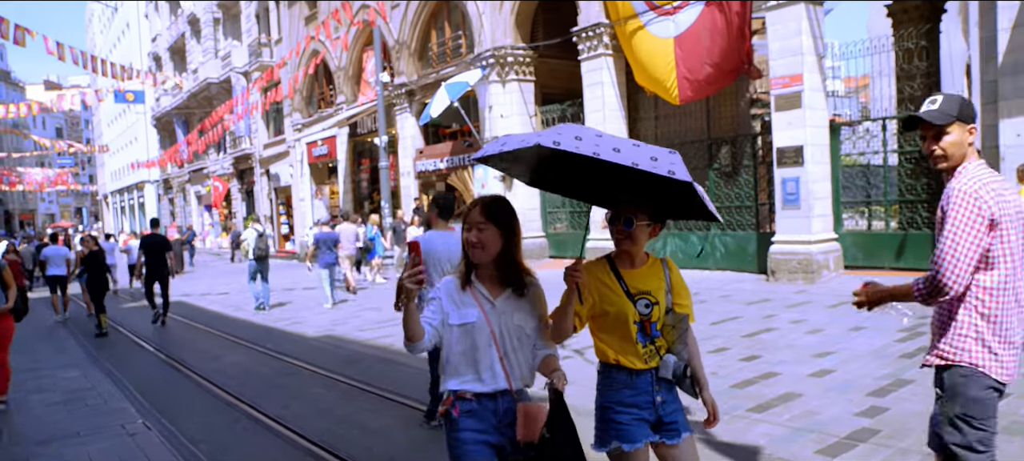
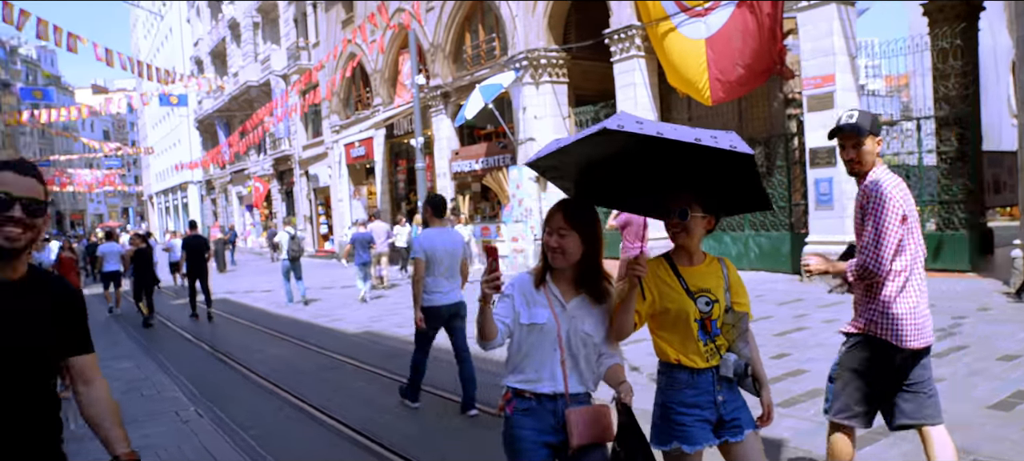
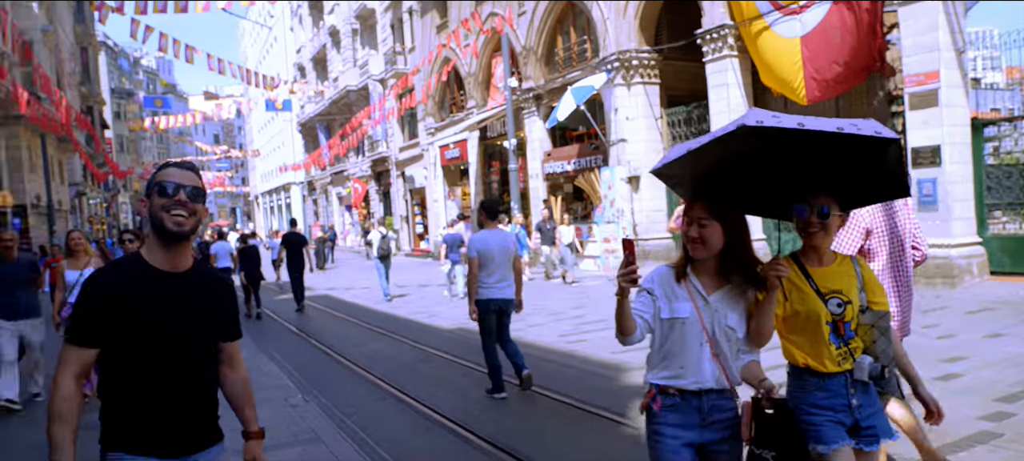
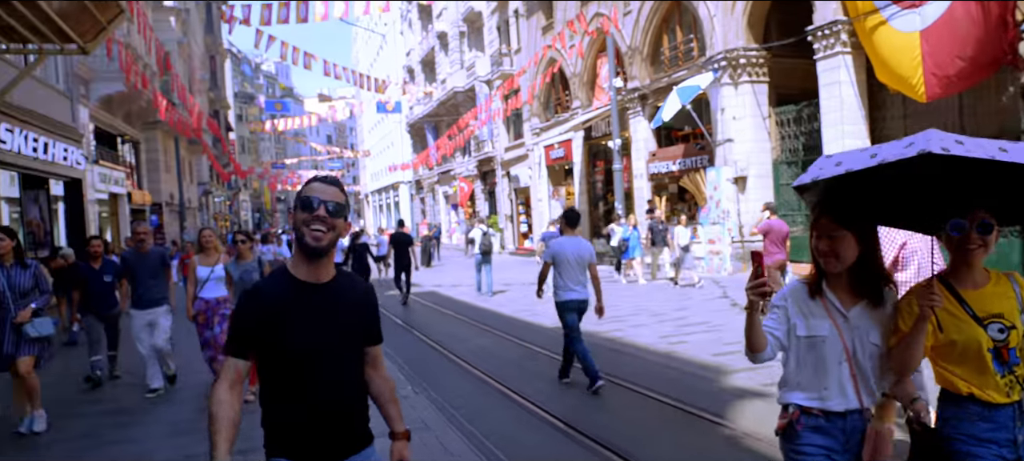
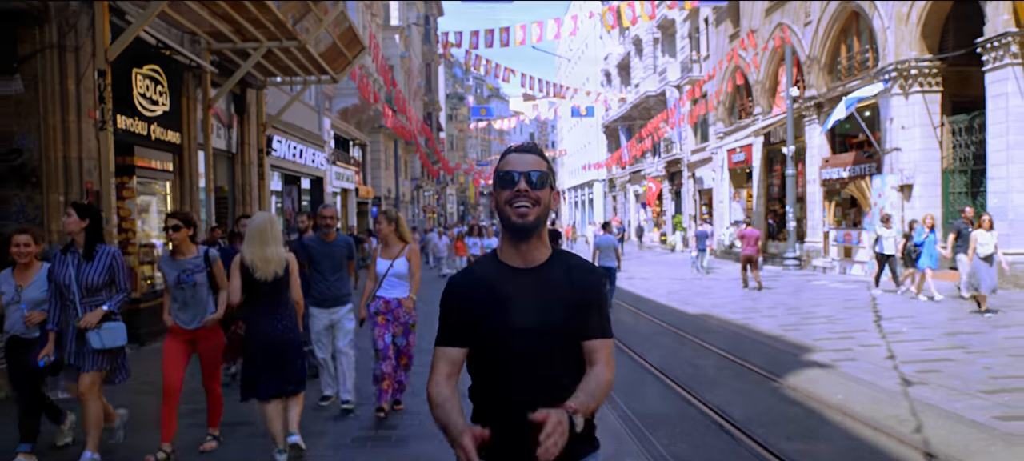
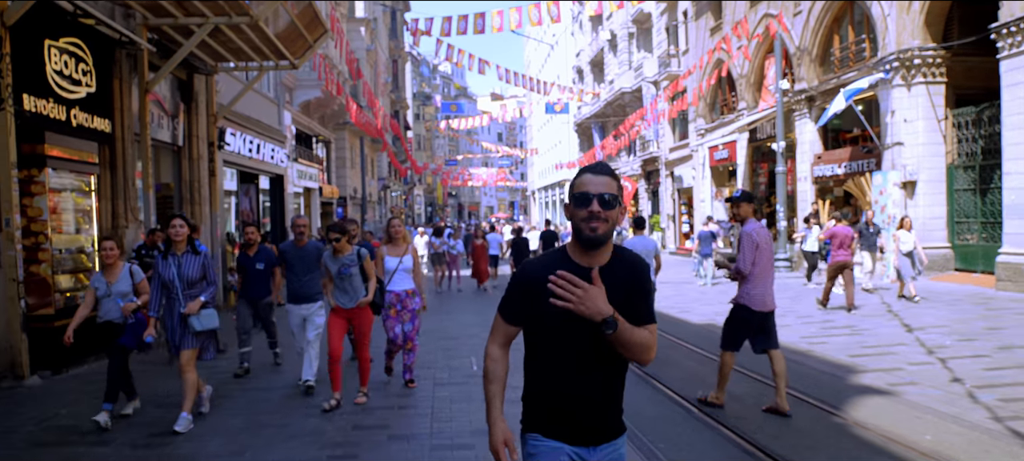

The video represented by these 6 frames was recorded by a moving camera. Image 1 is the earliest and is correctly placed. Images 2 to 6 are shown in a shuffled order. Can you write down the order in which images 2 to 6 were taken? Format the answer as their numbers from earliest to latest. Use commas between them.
2, 3, 4, 6, 5
